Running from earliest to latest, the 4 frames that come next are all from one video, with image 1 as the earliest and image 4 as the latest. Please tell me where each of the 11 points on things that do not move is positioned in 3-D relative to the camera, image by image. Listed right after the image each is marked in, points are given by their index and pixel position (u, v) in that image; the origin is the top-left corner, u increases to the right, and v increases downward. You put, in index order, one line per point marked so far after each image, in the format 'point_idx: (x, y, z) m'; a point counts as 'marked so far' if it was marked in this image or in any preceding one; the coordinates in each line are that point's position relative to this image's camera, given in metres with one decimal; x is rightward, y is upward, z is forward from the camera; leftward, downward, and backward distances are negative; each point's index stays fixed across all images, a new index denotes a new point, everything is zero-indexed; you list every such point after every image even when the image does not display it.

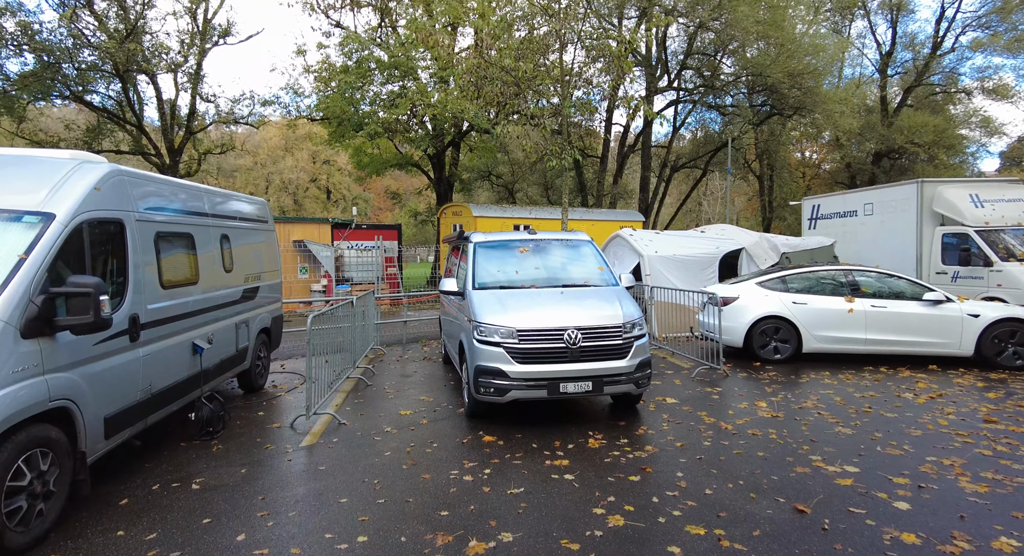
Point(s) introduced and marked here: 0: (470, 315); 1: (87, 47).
0: (-0.5, -0.4, +5.6) m
1: (-12.7, +6.9, +15.7) m
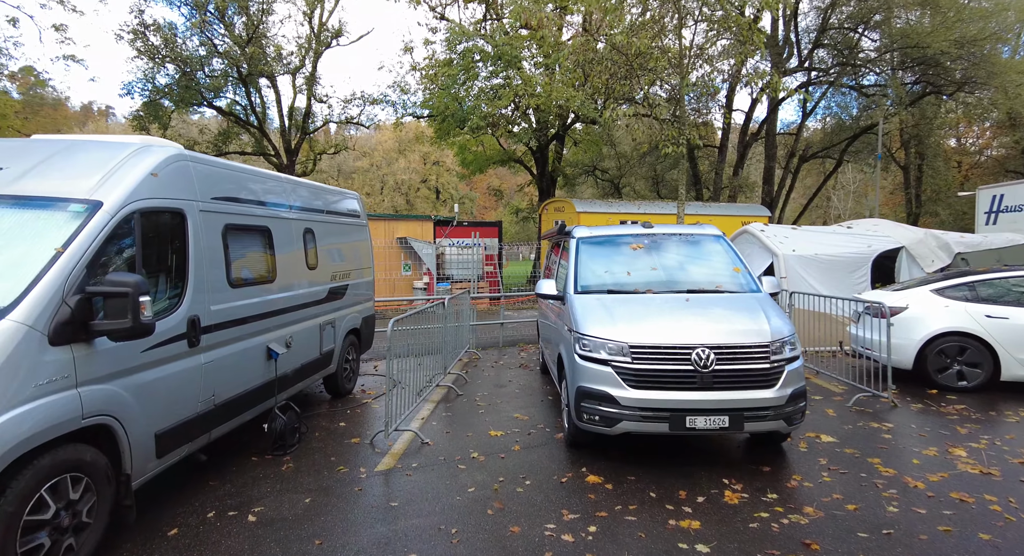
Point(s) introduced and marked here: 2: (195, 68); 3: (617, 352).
0: (+0.5, -0.4, +4.7) m
1: (-9.4, +7.1, +16.9) m
2: (-10.2, +6.8, +17.1) m
3: (+0.8, -0.6, +4.1) m
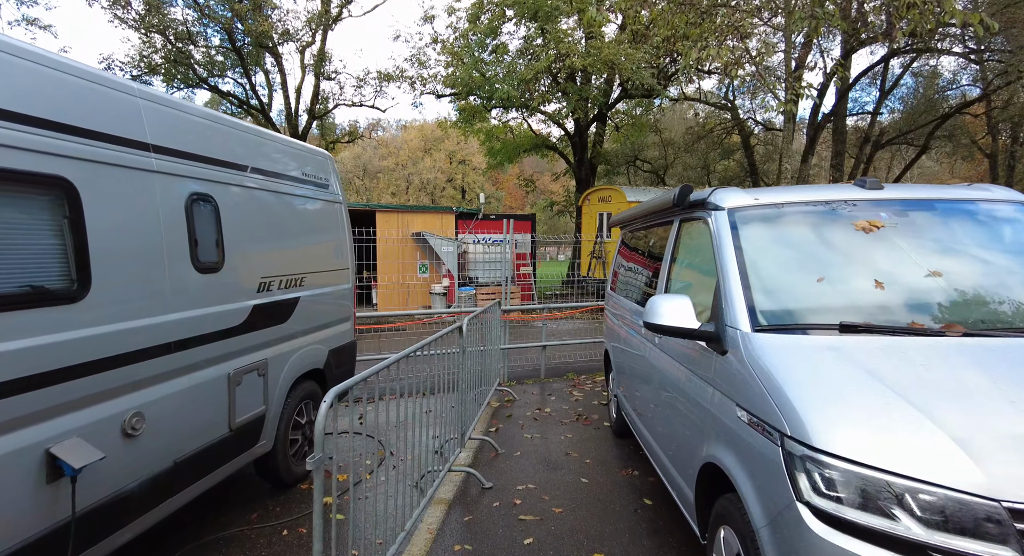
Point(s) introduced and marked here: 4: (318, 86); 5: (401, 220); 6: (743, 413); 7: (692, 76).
0: (+0.9, -0.5, +2.0) m
1: (-8.4, +7.1, +14.7) m
2: (-9.2, +6.7, +14.9) m
3: (+1.2, -0.6, +1.4) m
4: (-6.4, +6.3, +17.5) m
5: (-2.7, +1.4, +12.9) m
6: (+0.9, -0.5, +2.0) m
7: (+4.6, +5.2, +13.6) m
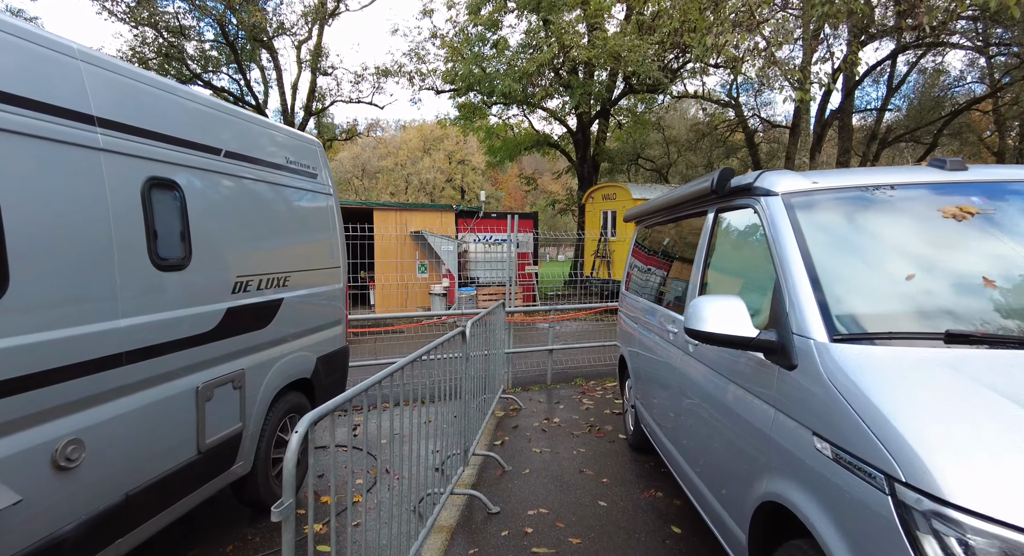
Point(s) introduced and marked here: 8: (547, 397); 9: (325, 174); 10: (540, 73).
0: (+1.0, -0.5, +1.6) m
1: (-8.4, +7.1, +14.3) m
2: (-9.2, +6.7, +14.5) m
3: (+1.2, -0.6, +1.0) m
4: (-6.4, +6.3, +17.1) m
5: (-2.7, +1.4, +12.5) m
6: (+1.0, -0.5, +1.6) m
7: (+4.6, +5.2, +13.2) m
8: (+0.4, -1.3, +5.9) m
9: (-1.5, +0.9, +4.0) m
10: (+0.8, +5.5, +14.3) m
